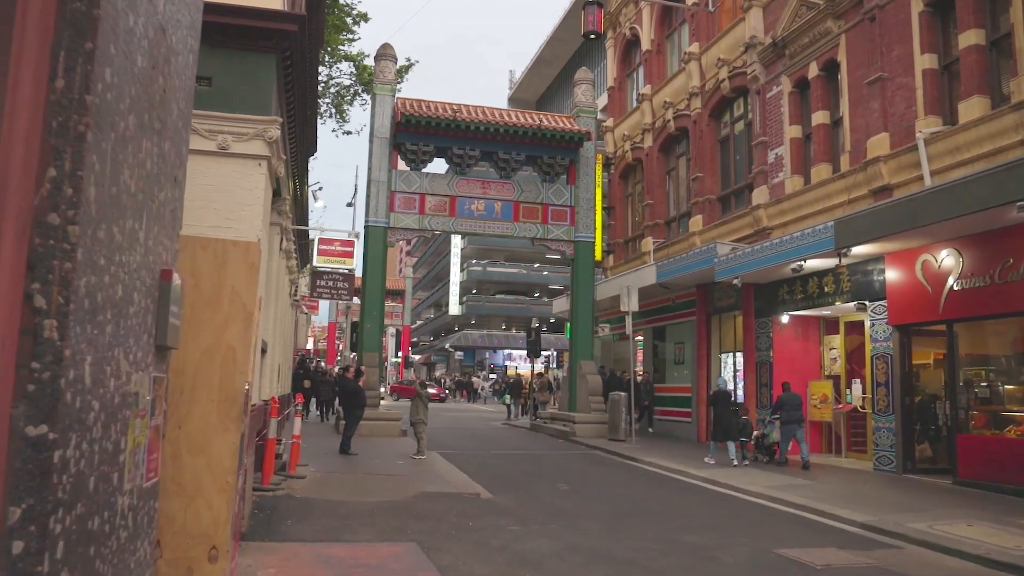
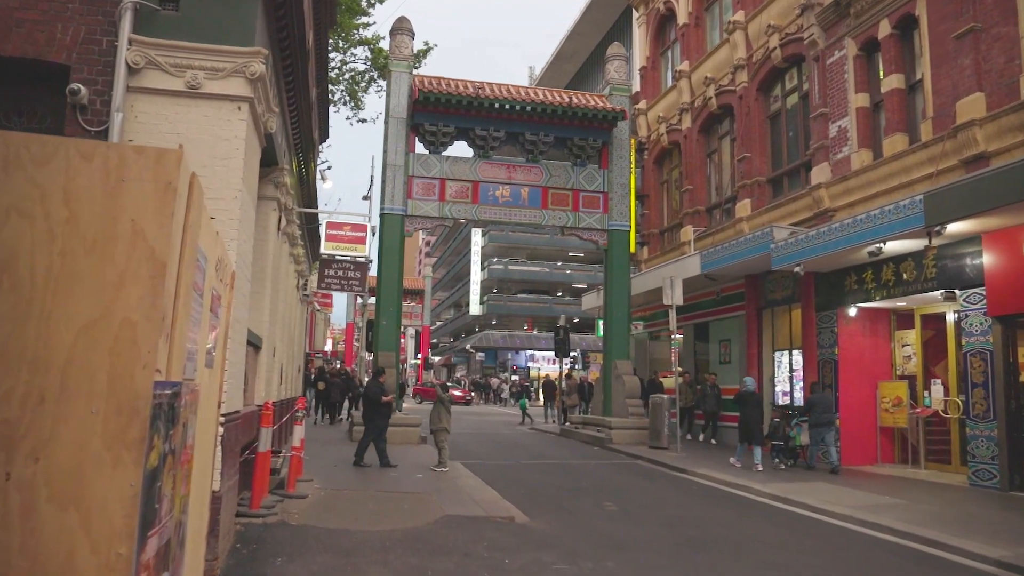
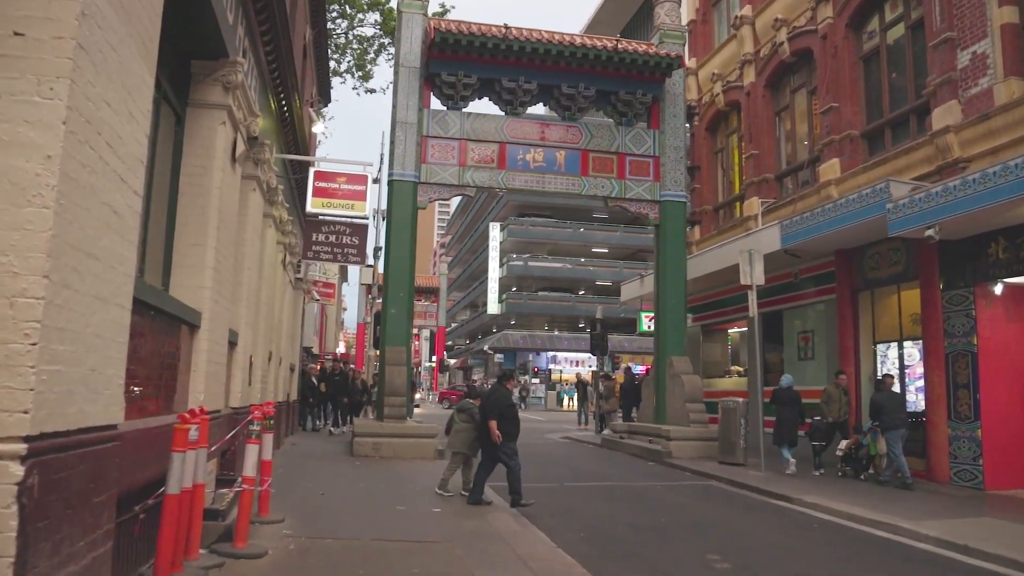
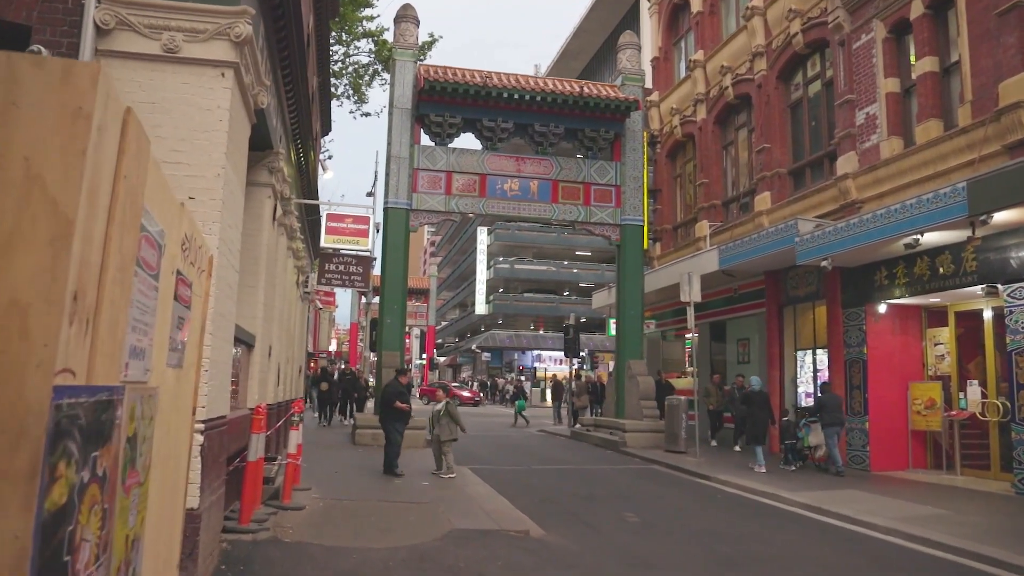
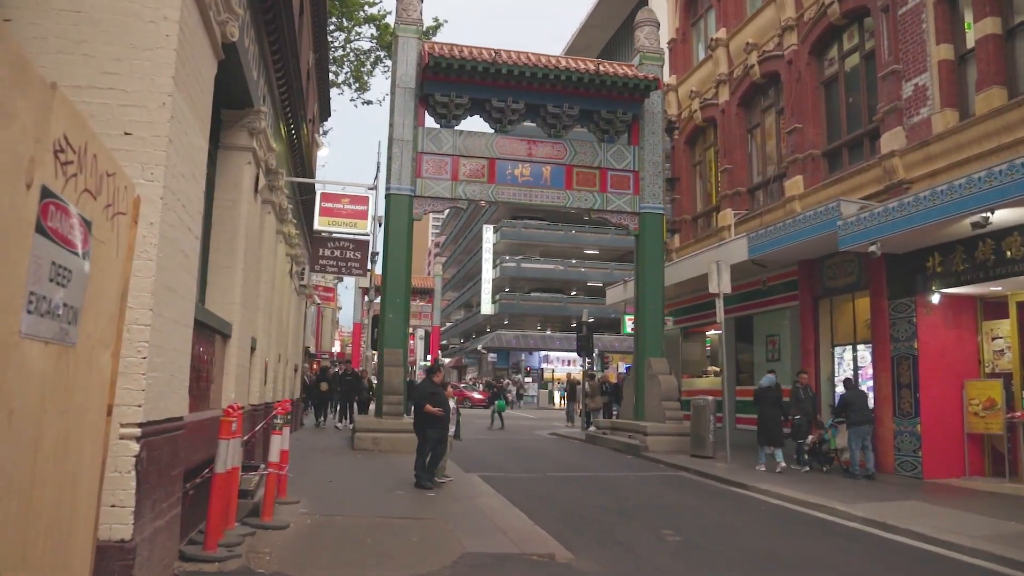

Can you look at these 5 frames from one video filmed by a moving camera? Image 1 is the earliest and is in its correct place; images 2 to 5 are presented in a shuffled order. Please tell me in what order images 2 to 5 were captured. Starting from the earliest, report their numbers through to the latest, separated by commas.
2, 4, 5, 3
